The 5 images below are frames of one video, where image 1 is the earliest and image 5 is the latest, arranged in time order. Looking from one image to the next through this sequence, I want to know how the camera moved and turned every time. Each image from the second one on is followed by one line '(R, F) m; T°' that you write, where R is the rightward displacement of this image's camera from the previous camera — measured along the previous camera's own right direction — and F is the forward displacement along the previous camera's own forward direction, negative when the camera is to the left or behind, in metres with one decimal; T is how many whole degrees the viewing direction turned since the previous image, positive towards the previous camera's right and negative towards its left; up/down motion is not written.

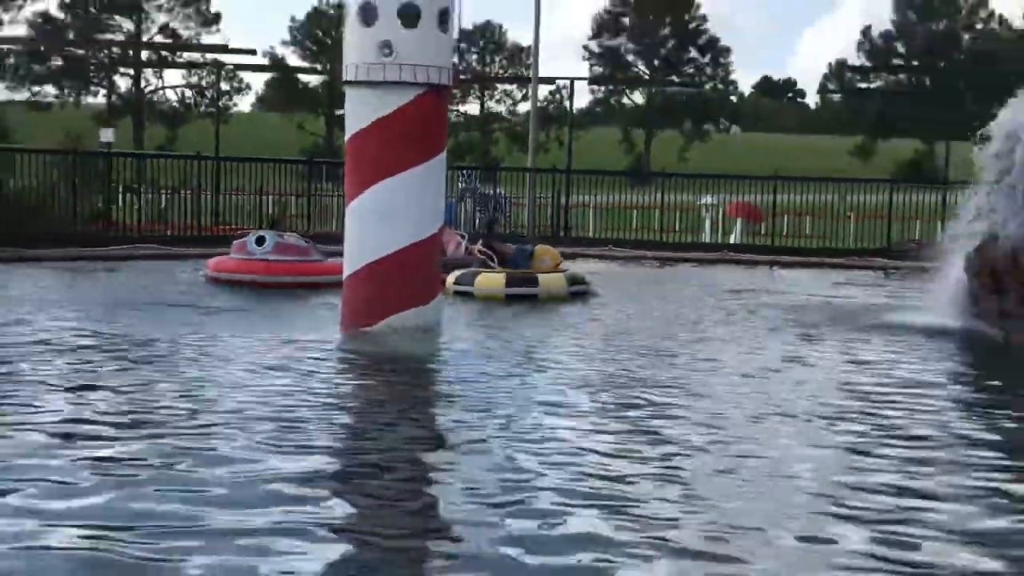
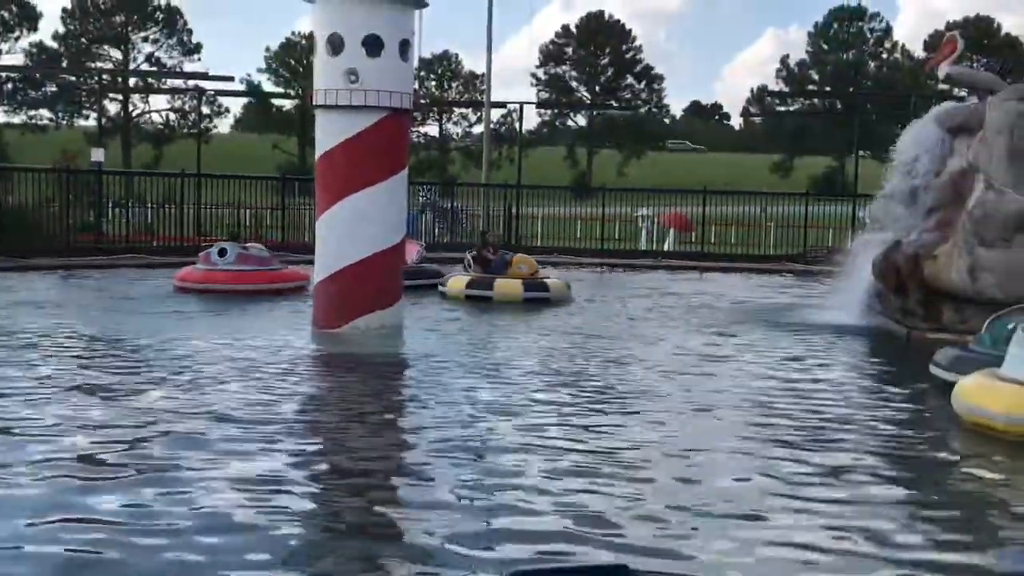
(+0.2, -1.7) m; +1°
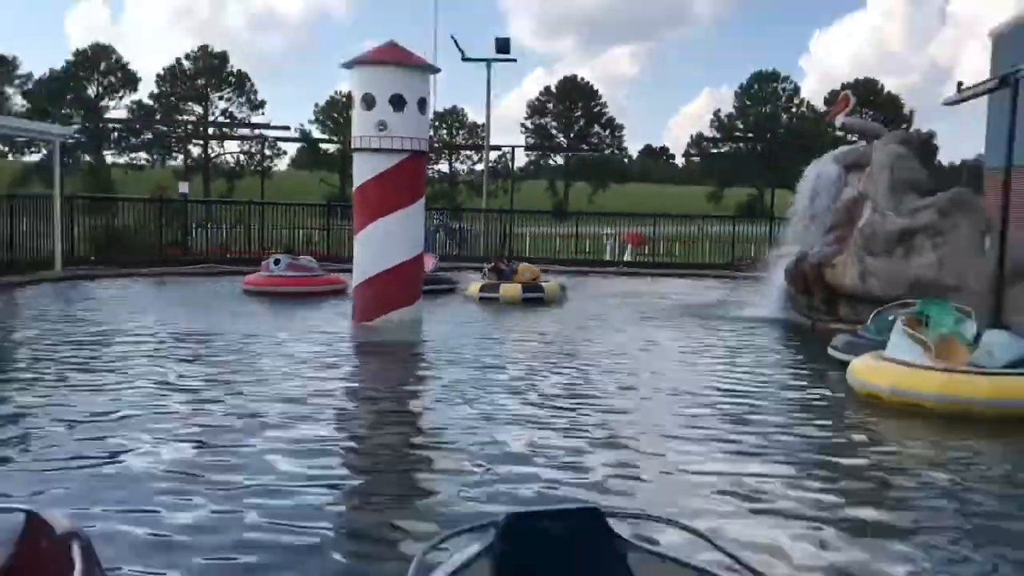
(+0.4, -5.3) m; -1°
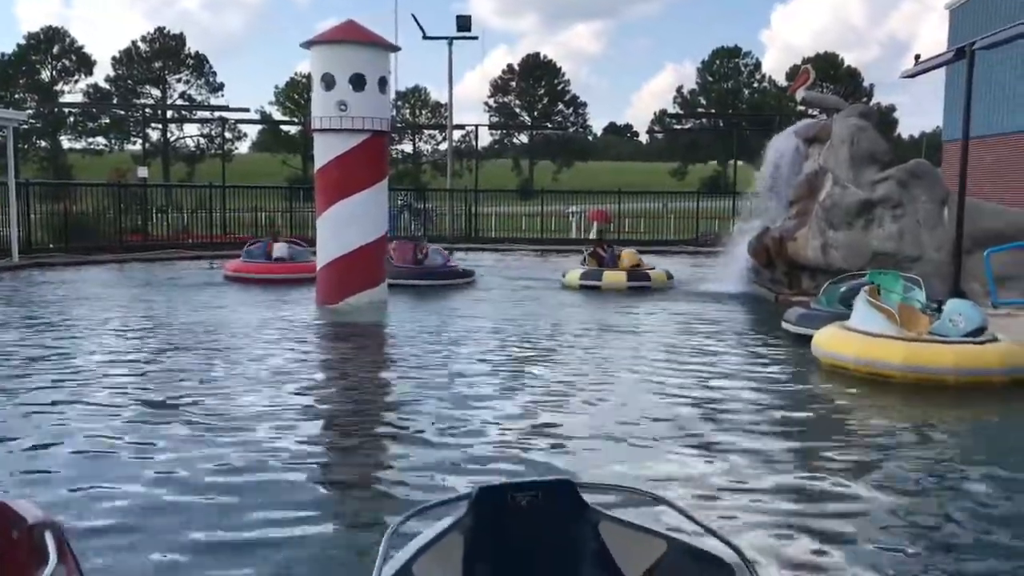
(-0.3, 0.0) m; +2°
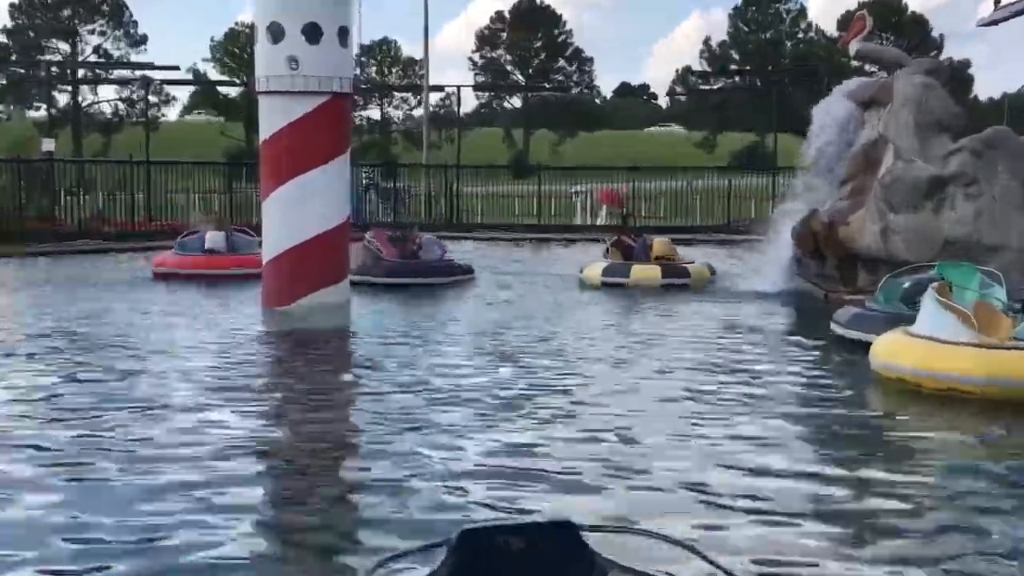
(-0.2, +4.3) m; +1°
